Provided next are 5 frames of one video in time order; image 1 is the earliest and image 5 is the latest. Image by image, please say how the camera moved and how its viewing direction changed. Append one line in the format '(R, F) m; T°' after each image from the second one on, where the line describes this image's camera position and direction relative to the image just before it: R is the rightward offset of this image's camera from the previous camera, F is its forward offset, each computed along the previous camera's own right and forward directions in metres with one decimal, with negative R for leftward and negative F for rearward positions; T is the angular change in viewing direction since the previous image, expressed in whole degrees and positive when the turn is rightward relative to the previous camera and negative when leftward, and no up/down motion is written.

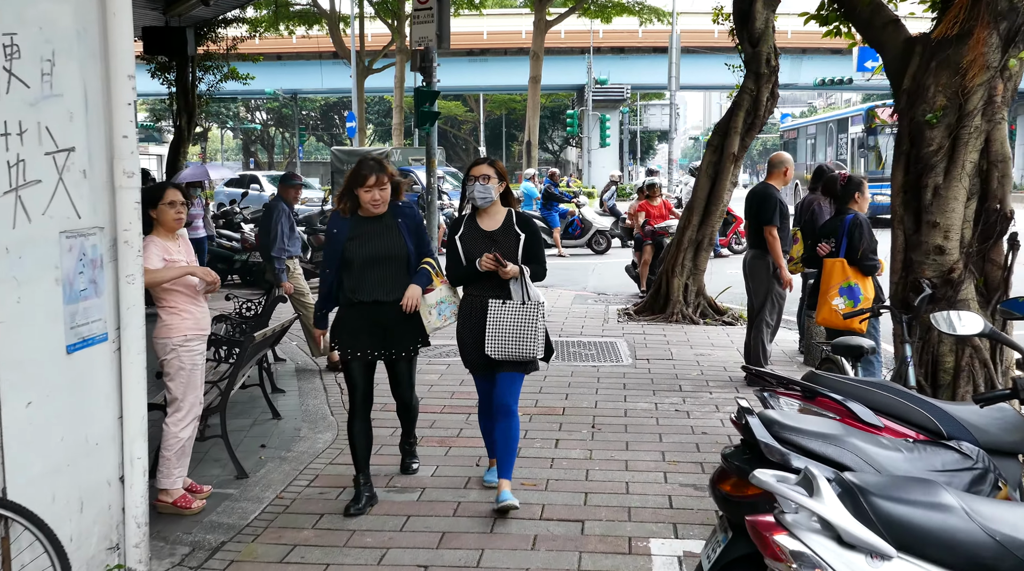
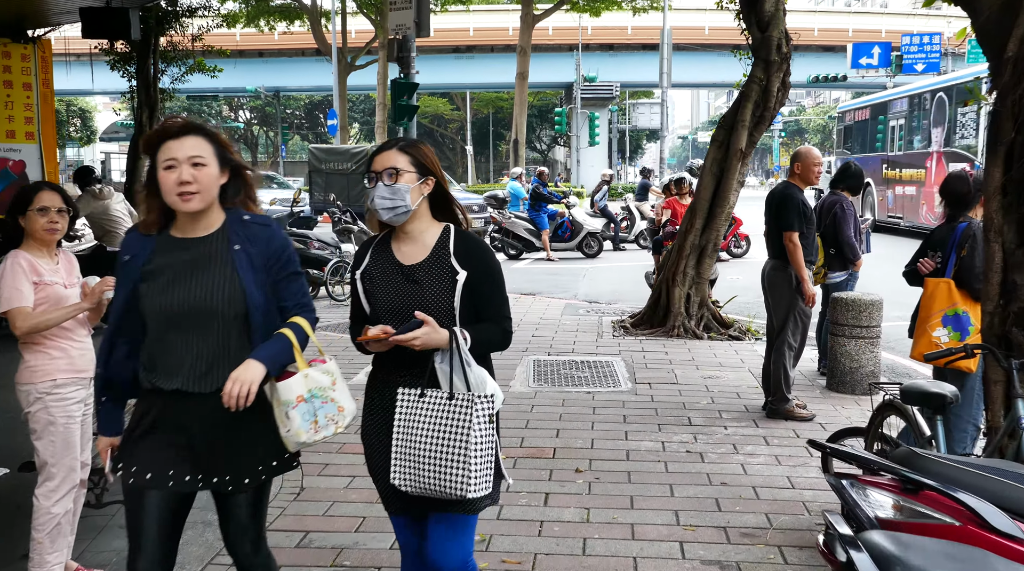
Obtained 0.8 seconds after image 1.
(0.0, +1.0) m; +1°
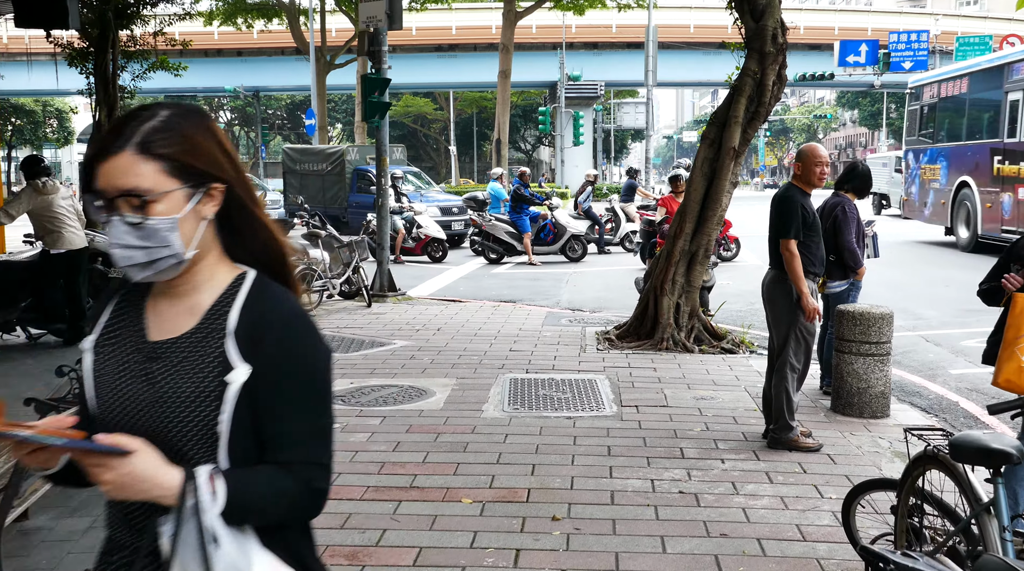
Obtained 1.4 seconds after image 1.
(+0.1, +0.7) m; +1°
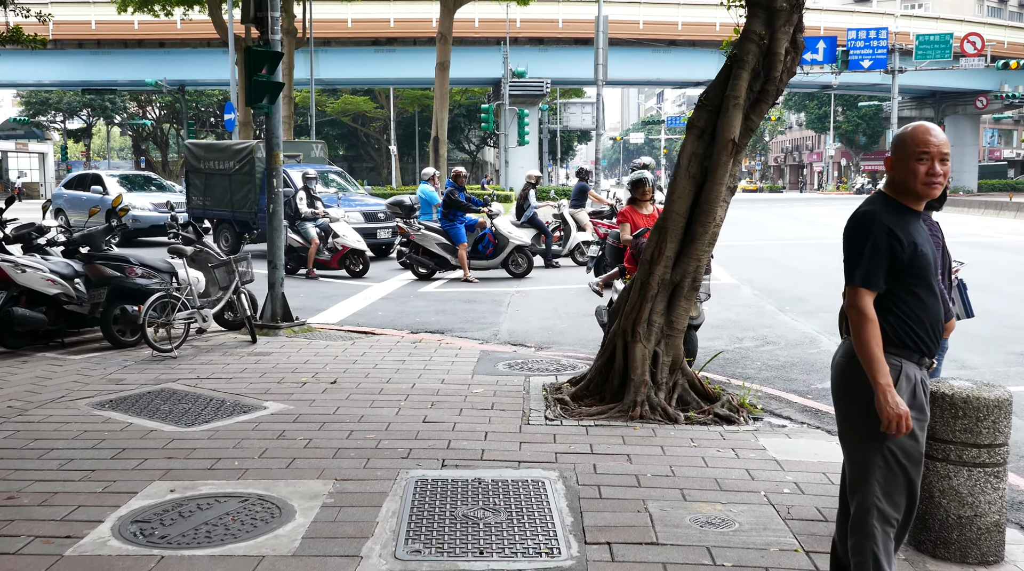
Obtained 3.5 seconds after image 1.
(+0.2, +2.4) m; +3°
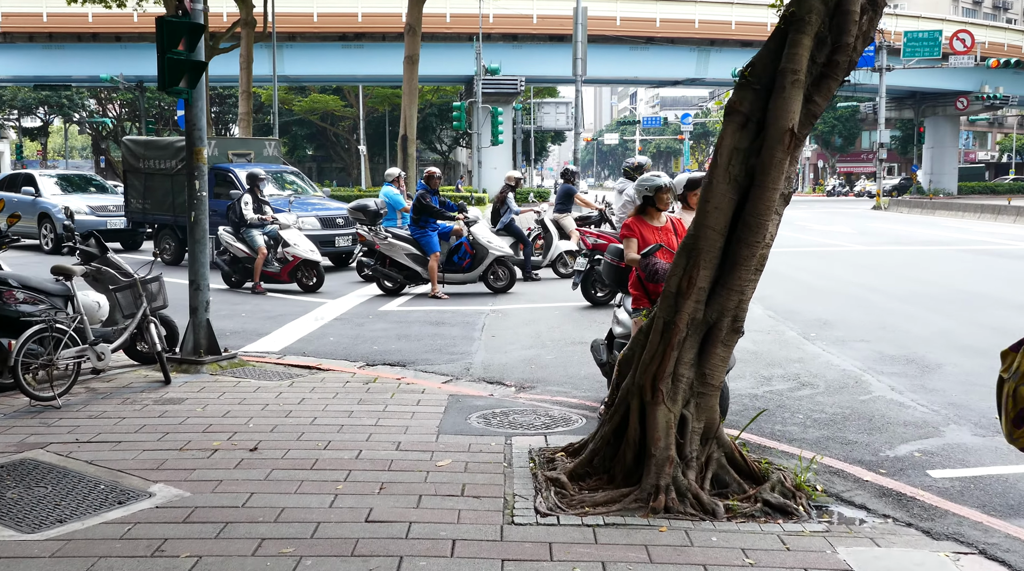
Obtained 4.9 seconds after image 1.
(0.0, +1.6) m; +2°
